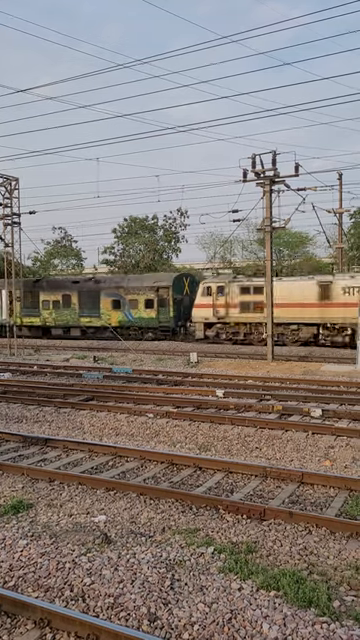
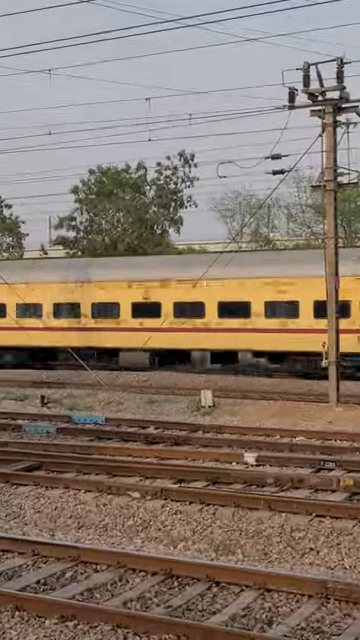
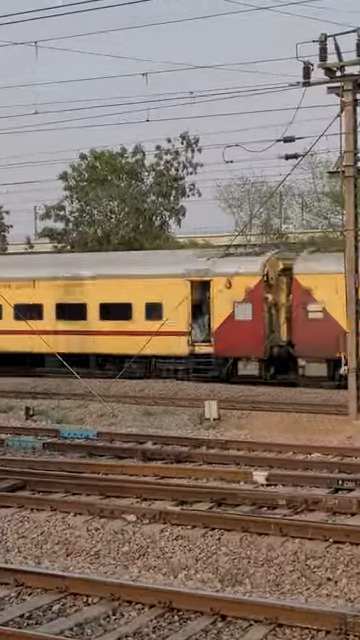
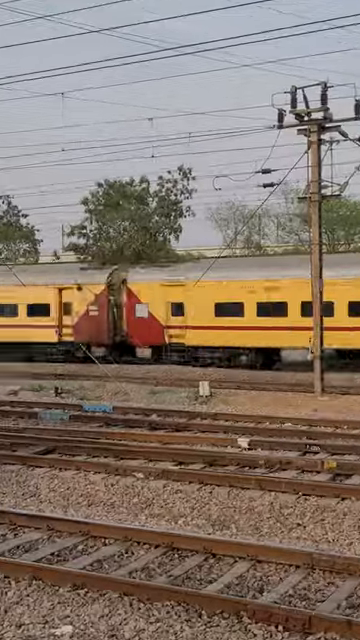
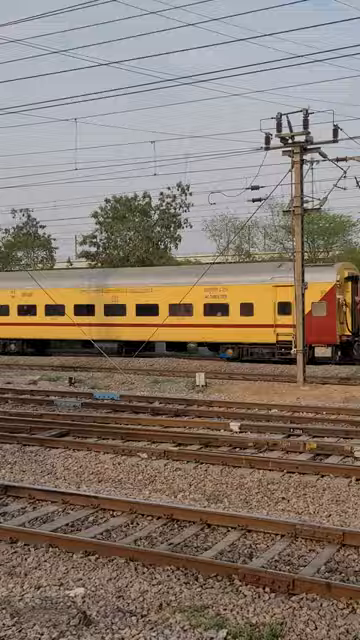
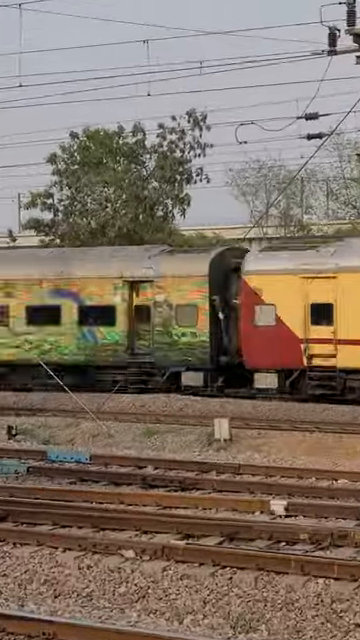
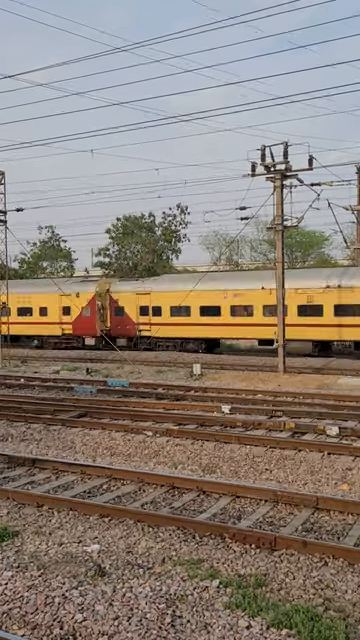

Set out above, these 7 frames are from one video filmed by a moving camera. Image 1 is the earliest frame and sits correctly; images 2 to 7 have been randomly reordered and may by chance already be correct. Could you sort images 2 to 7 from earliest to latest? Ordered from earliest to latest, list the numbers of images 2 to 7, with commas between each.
7, 5, 4, 2, 3, 6
